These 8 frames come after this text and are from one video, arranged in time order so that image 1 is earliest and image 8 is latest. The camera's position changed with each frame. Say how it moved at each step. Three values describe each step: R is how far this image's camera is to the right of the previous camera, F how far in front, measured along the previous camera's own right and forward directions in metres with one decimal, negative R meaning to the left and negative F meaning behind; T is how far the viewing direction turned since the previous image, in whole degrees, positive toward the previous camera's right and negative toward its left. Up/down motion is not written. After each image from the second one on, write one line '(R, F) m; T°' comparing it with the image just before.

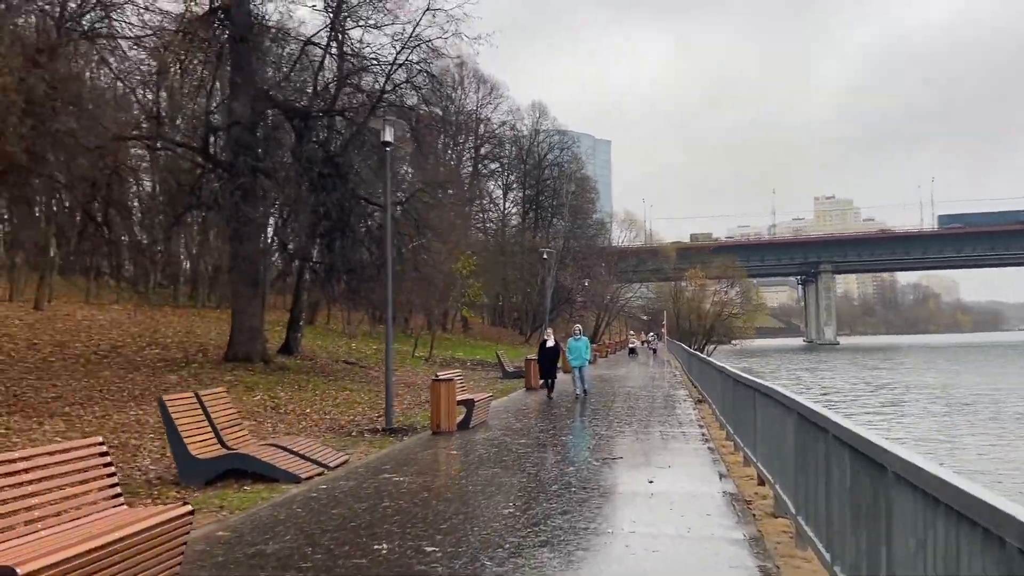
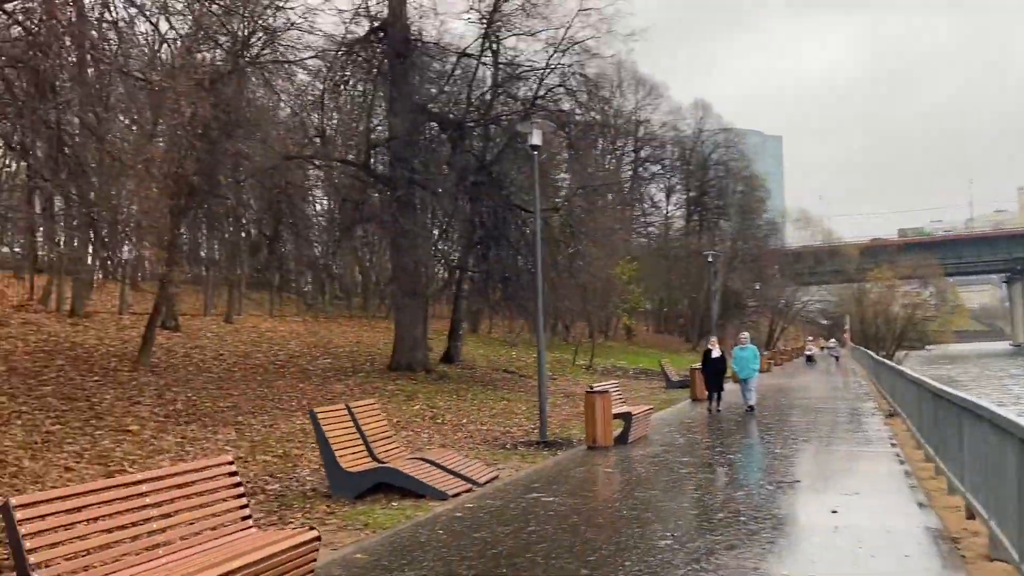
(+0.1, +0.5) m; -12°
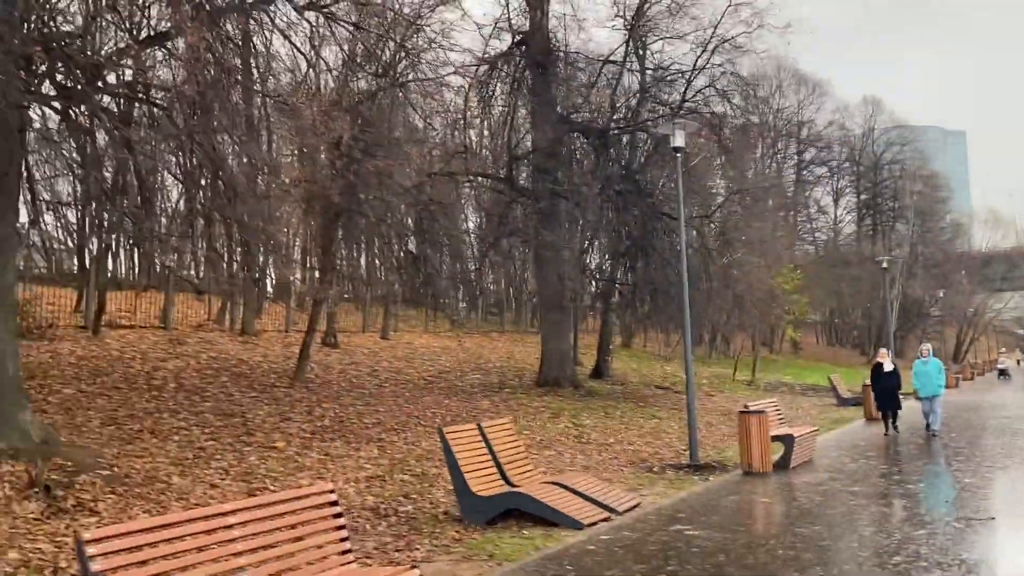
(+0.2, +0.5) m; -11°
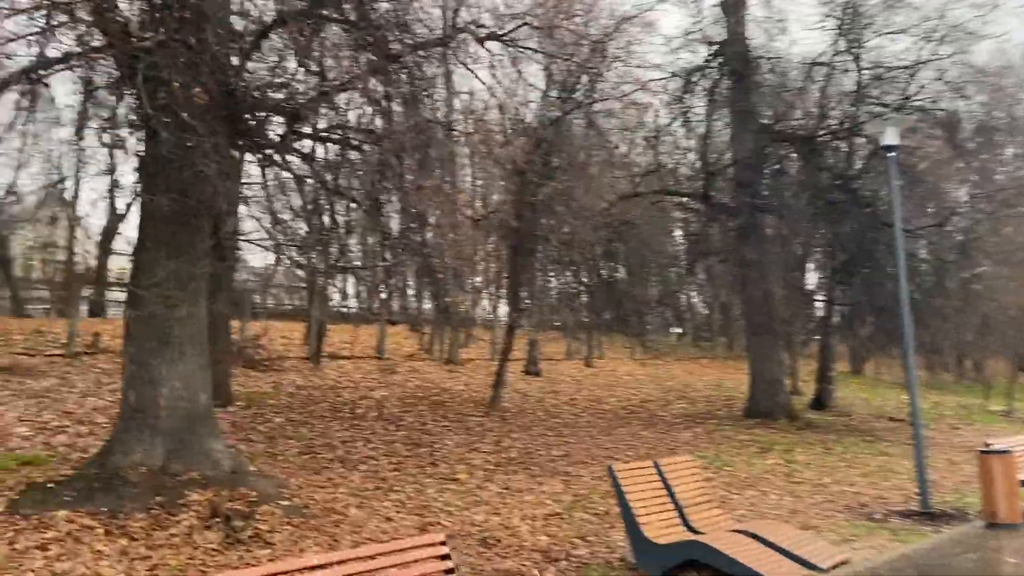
(+0.3, +0.5) m; -15°
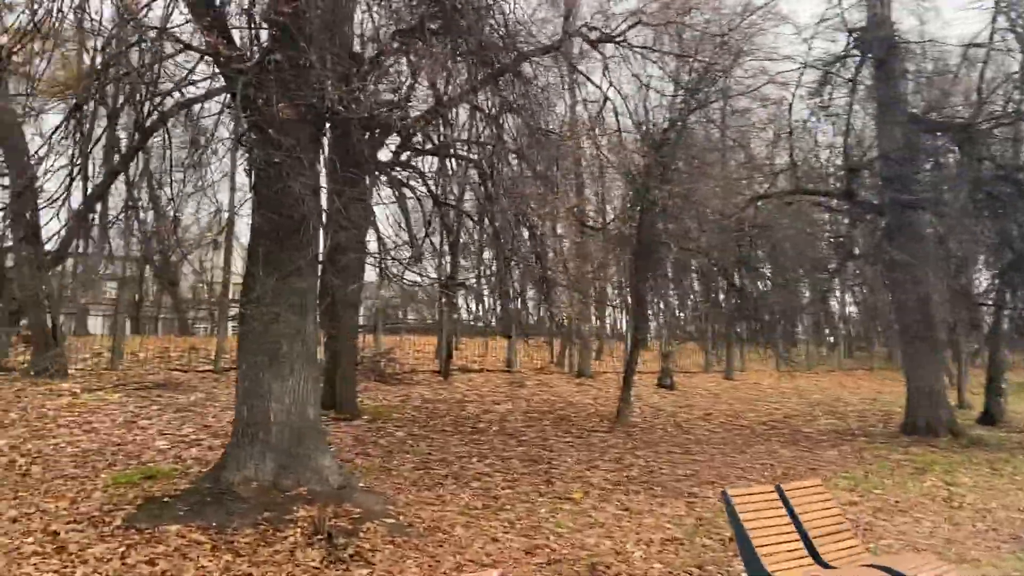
(+0.3, +0.4) m; -10°
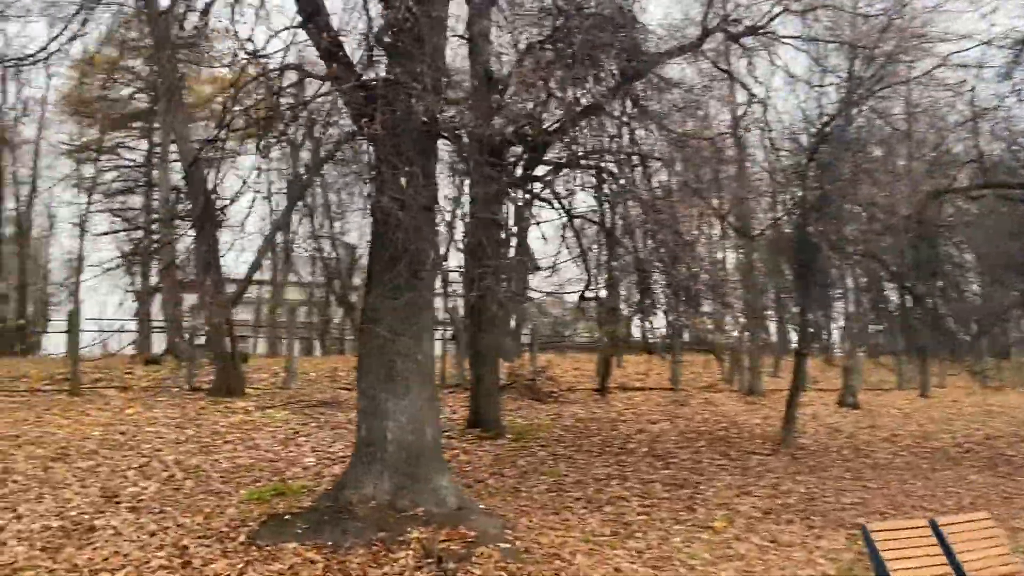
(+0.5, +0.4) m; -12°
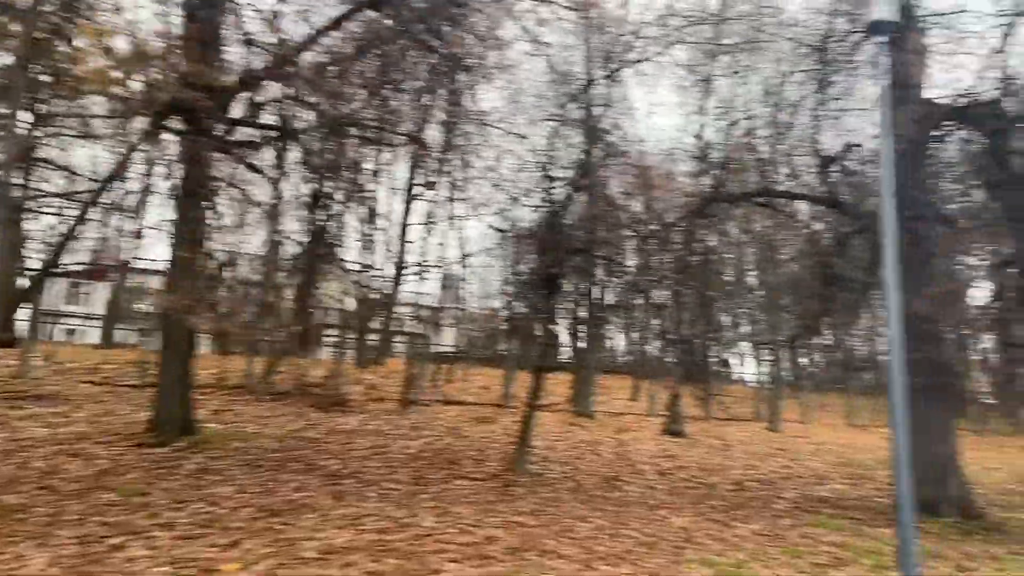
(+3.5, +1.7) m; +4°
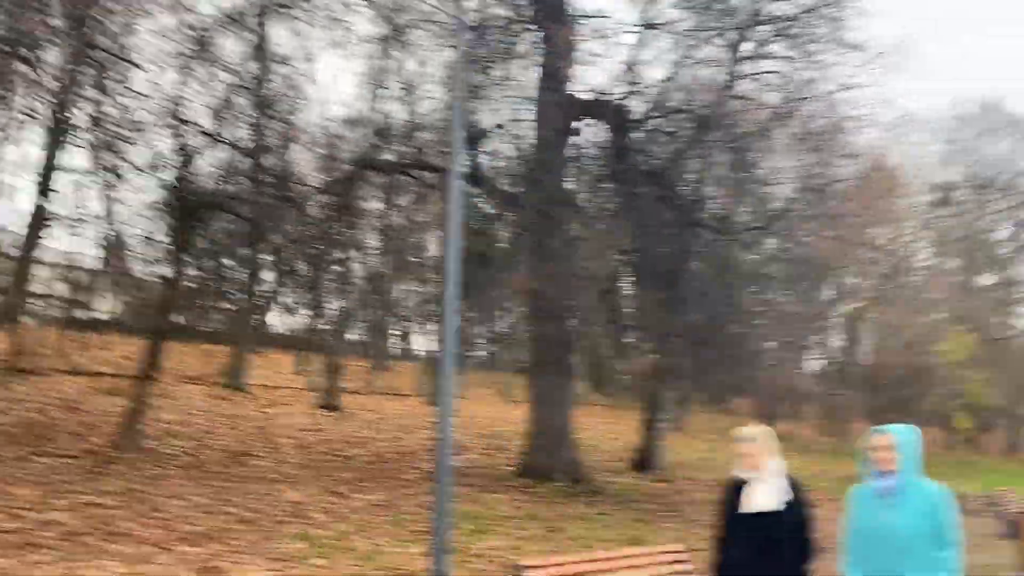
(+0.8, +0.3) m; +21°
